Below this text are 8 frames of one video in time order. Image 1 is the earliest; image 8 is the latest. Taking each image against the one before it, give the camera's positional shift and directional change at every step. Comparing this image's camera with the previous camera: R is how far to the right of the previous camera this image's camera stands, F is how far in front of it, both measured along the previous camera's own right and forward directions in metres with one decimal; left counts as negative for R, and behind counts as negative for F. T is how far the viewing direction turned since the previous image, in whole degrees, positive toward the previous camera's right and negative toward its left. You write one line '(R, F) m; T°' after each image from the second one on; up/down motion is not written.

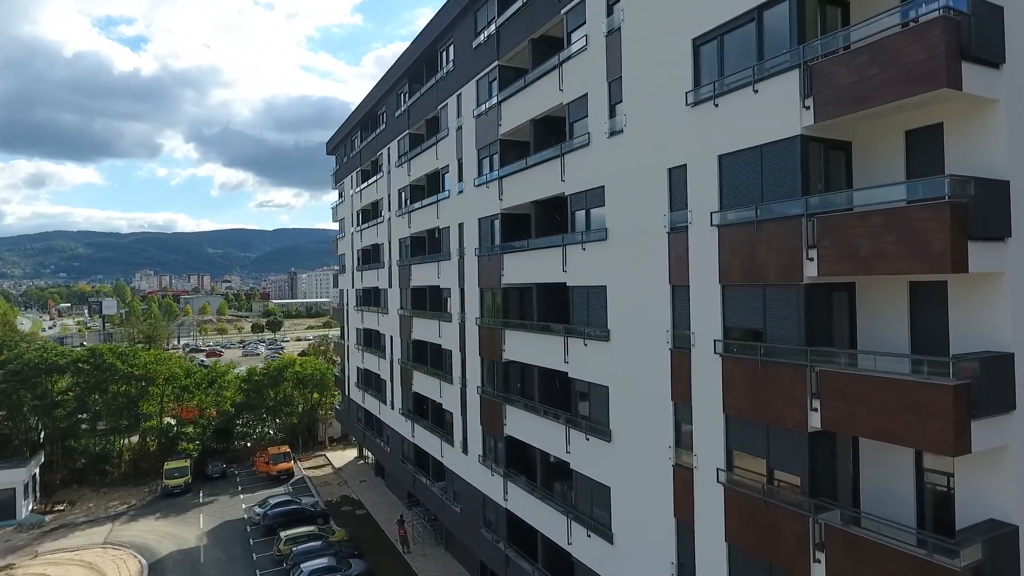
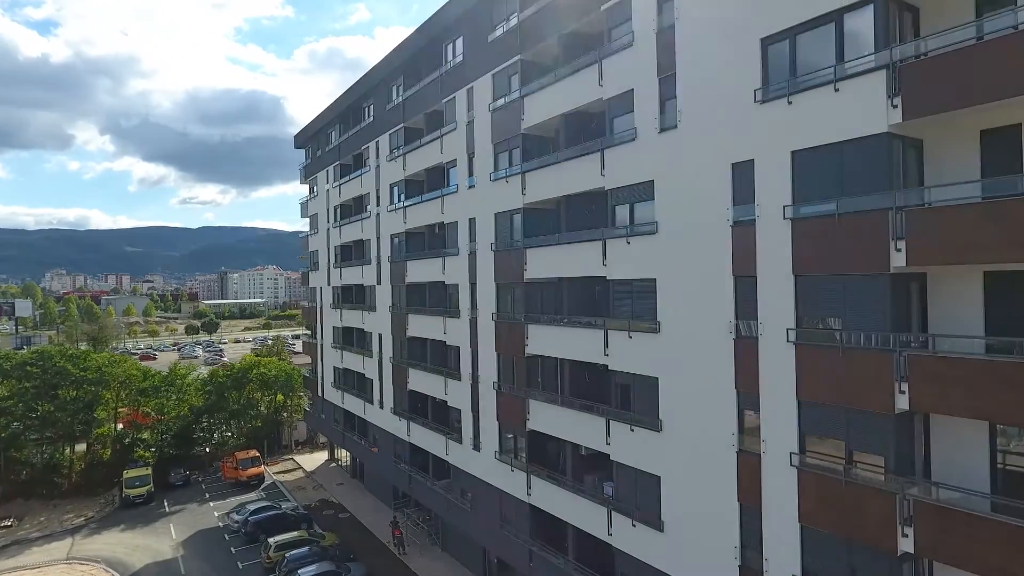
(-3.2, +0.2) m; +6°
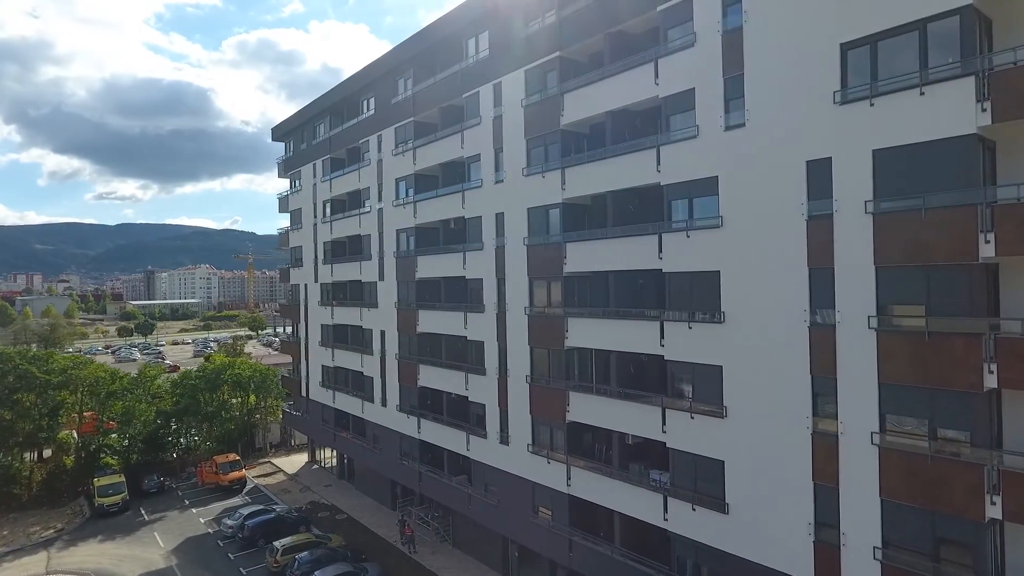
(-3.9, 0.0) m; +6°
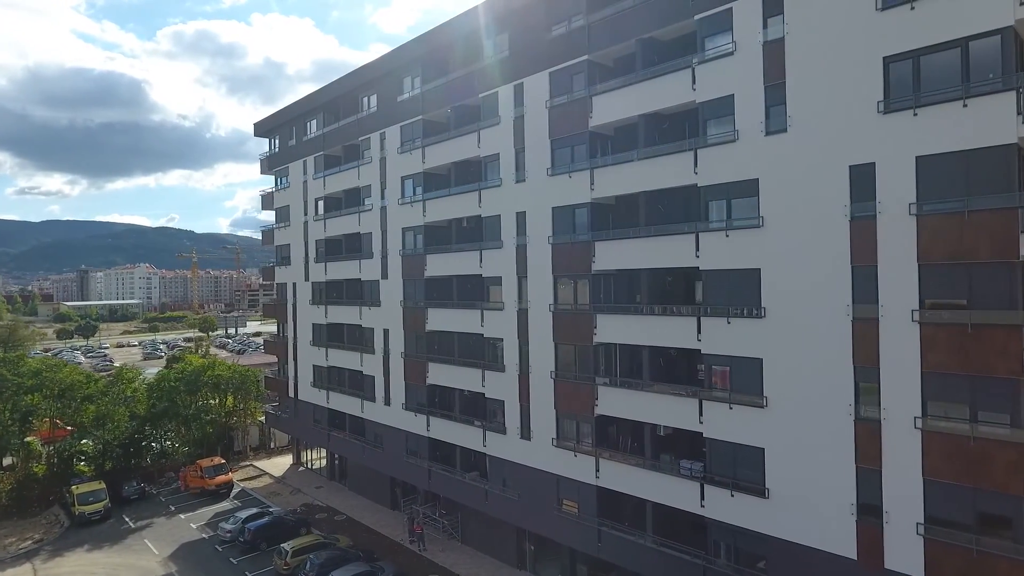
(-3.2, -0.3) m; +5°
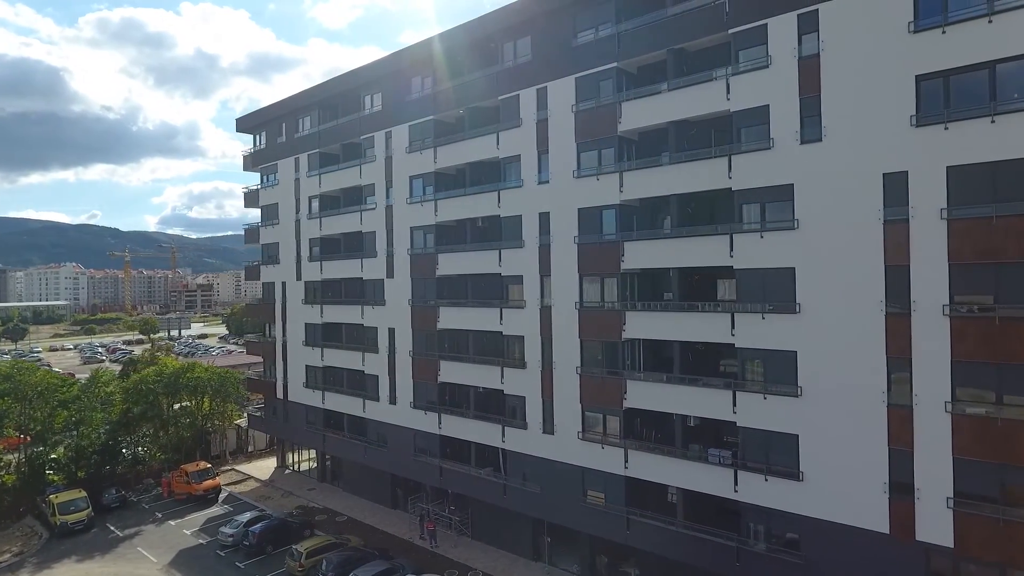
(-3.6, -0.5) m; +5°
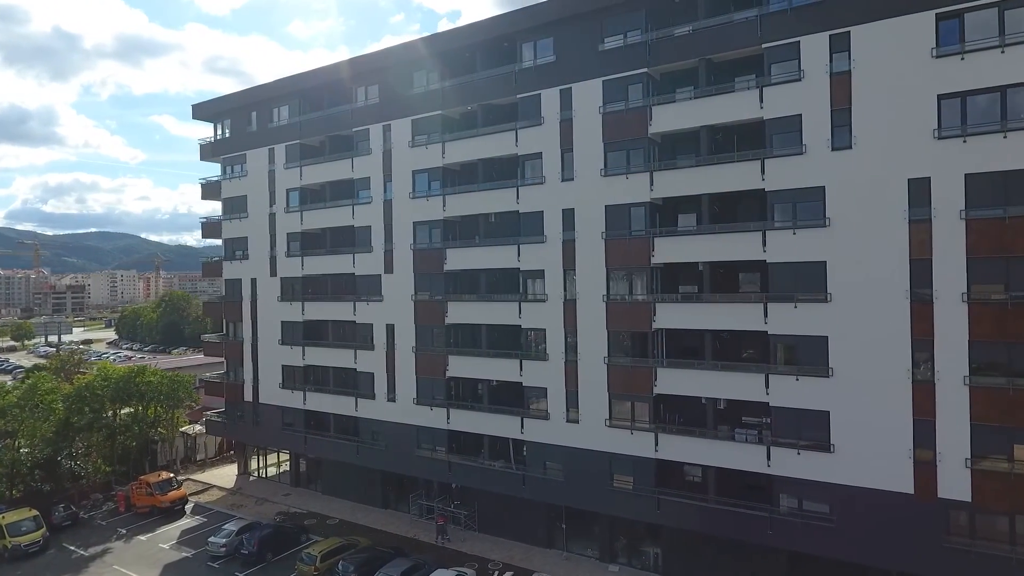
(-6.0, -0.2) m; +10°
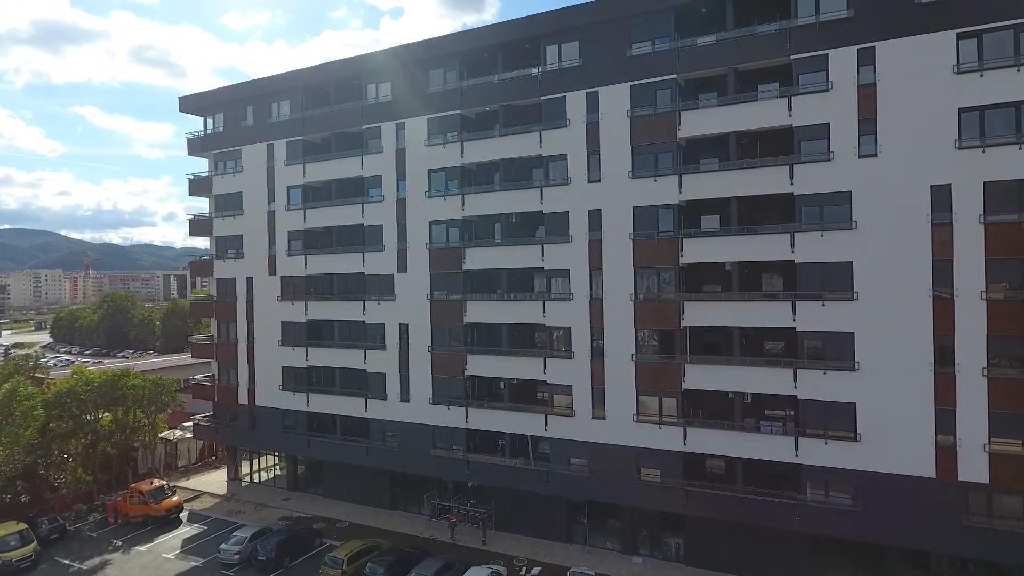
(-4.0, -0.2) m; +5°
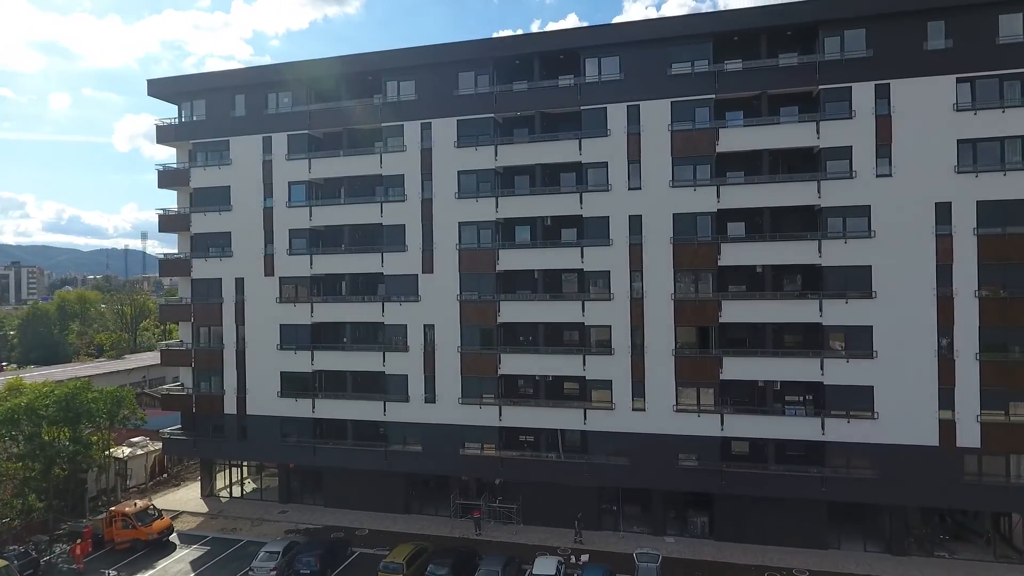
(-9.0, 0.0) m; +12°
